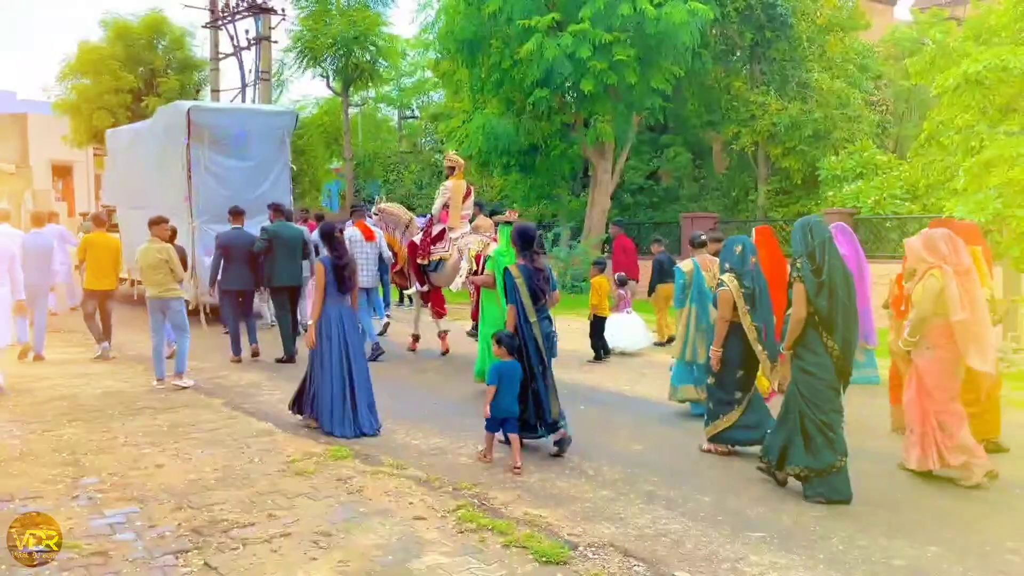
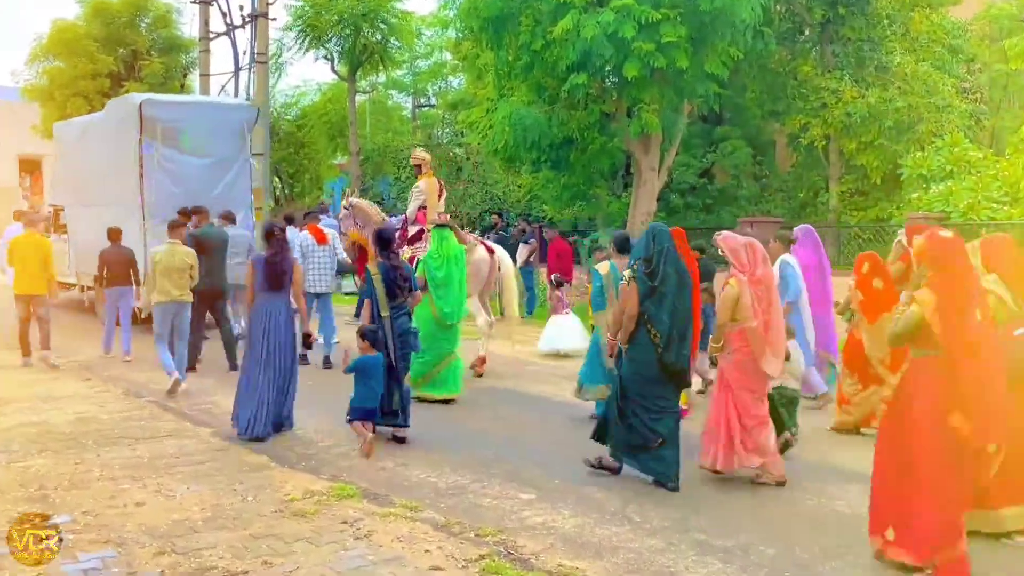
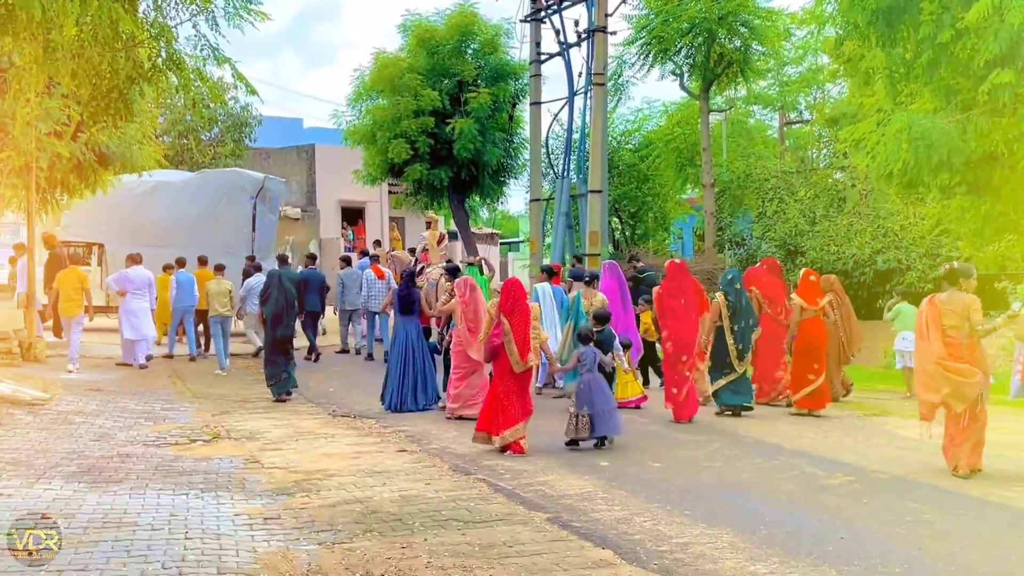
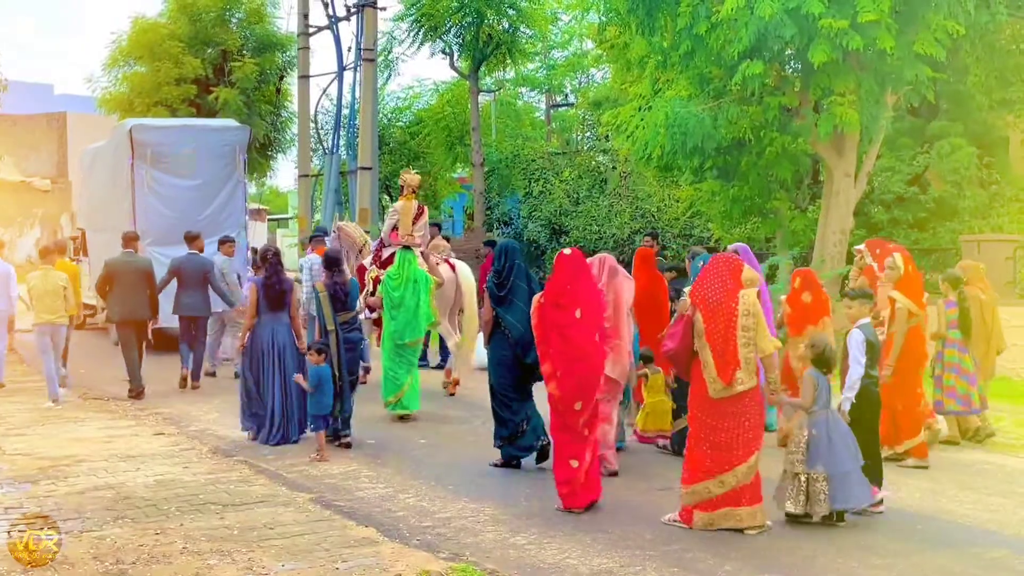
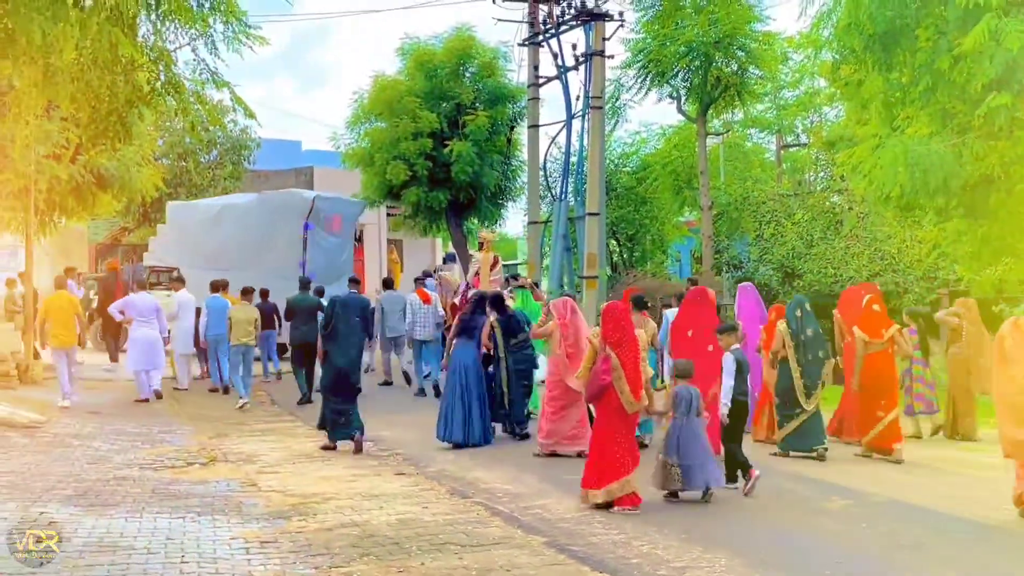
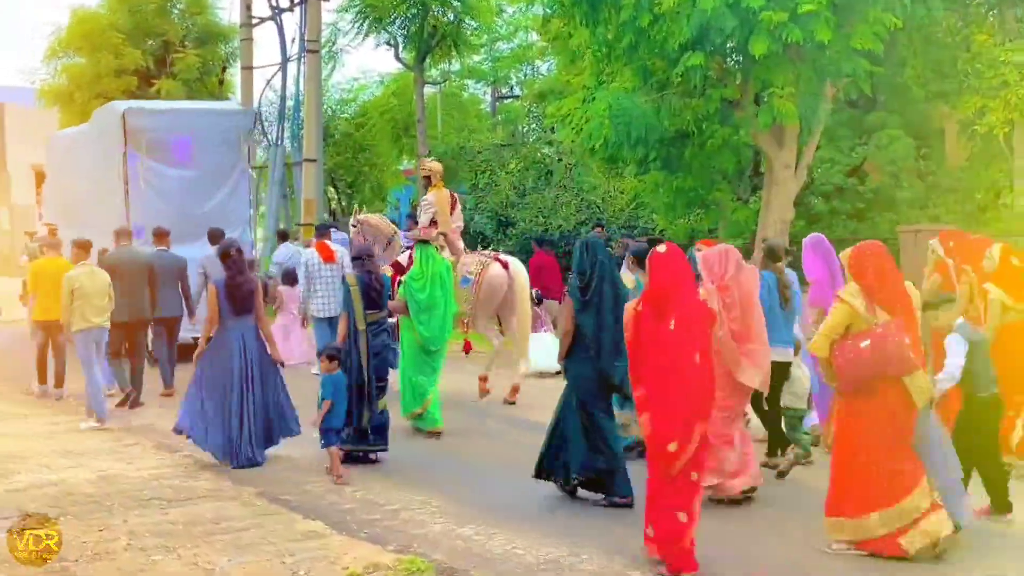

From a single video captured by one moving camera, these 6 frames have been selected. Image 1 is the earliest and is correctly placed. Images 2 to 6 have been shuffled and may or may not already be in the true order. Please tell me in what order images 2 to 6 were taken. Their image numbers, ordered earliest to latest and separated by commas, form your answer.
2, 6, 4, 5, 3
